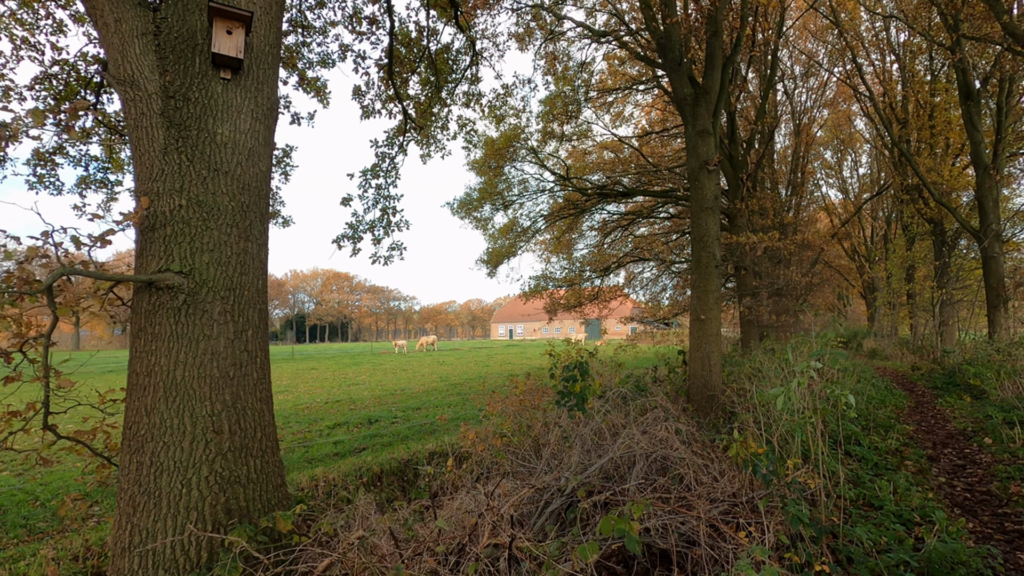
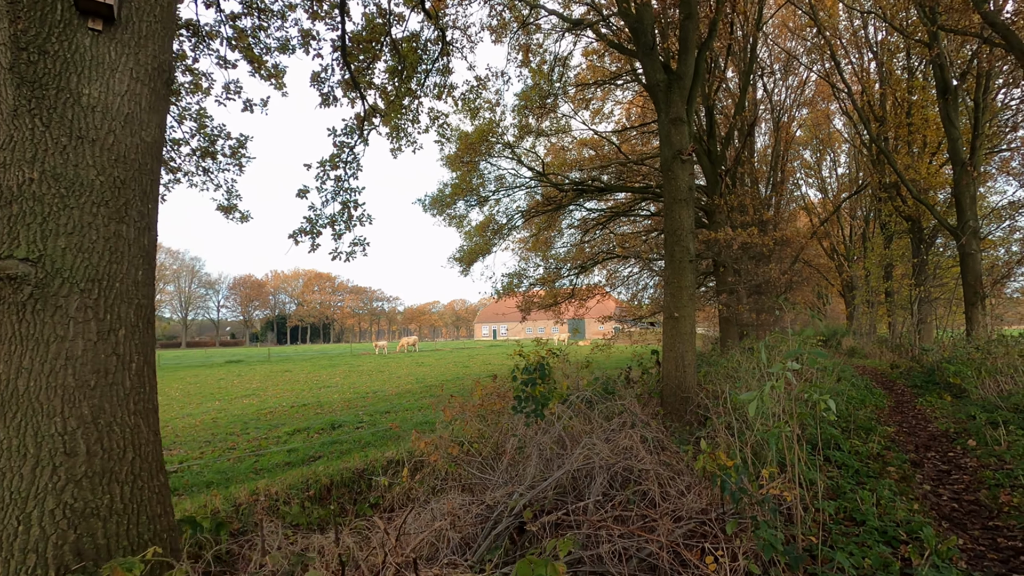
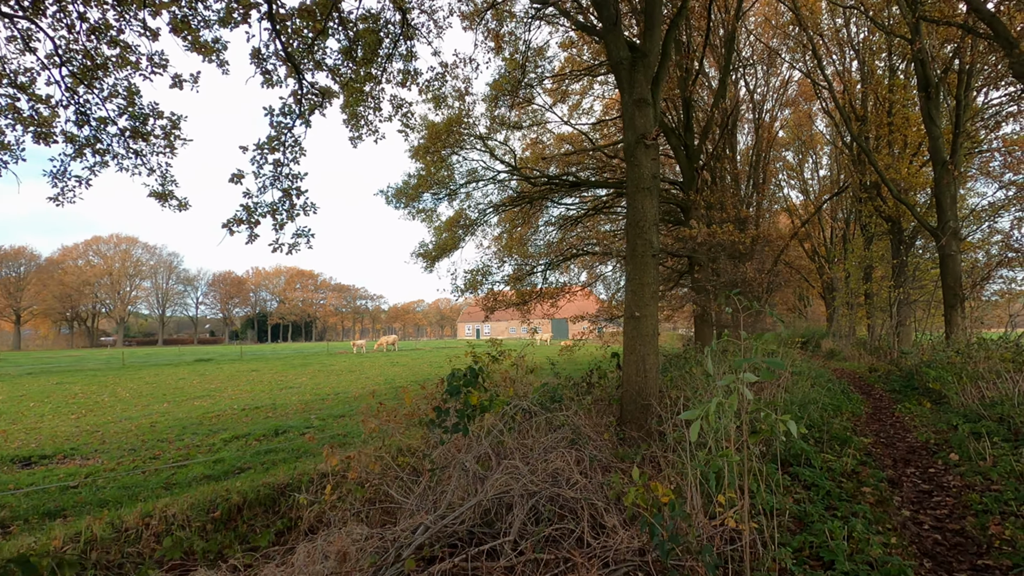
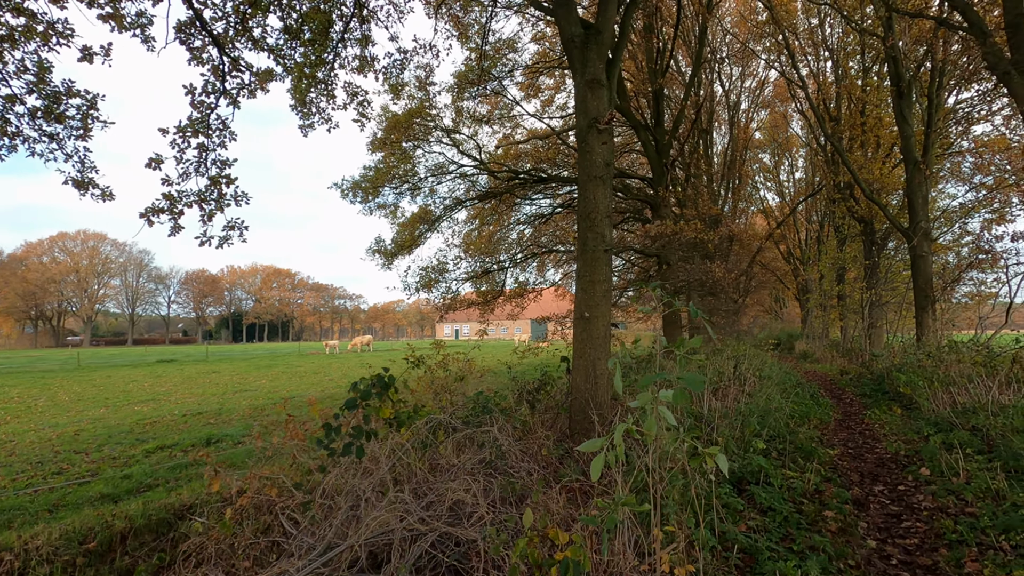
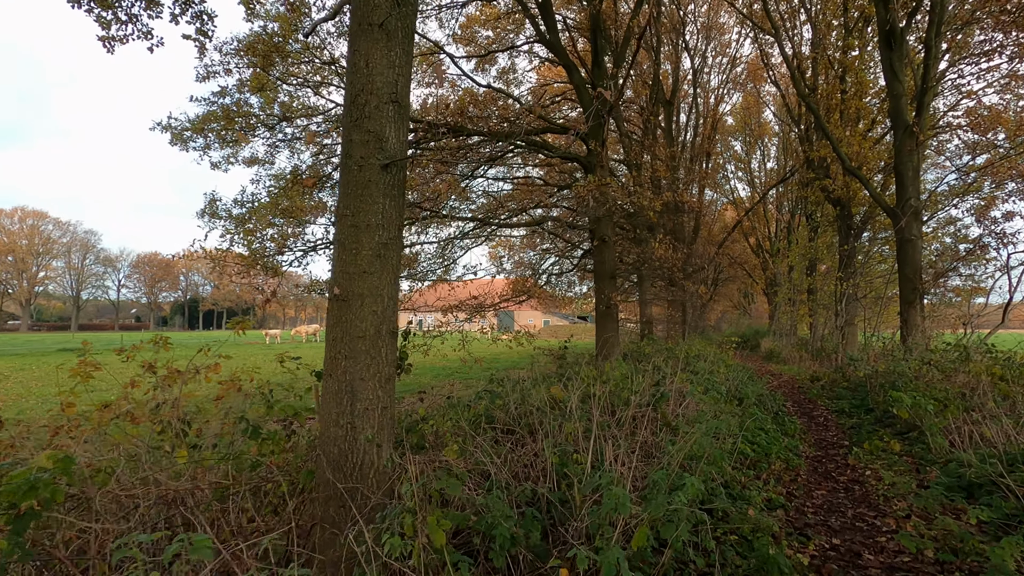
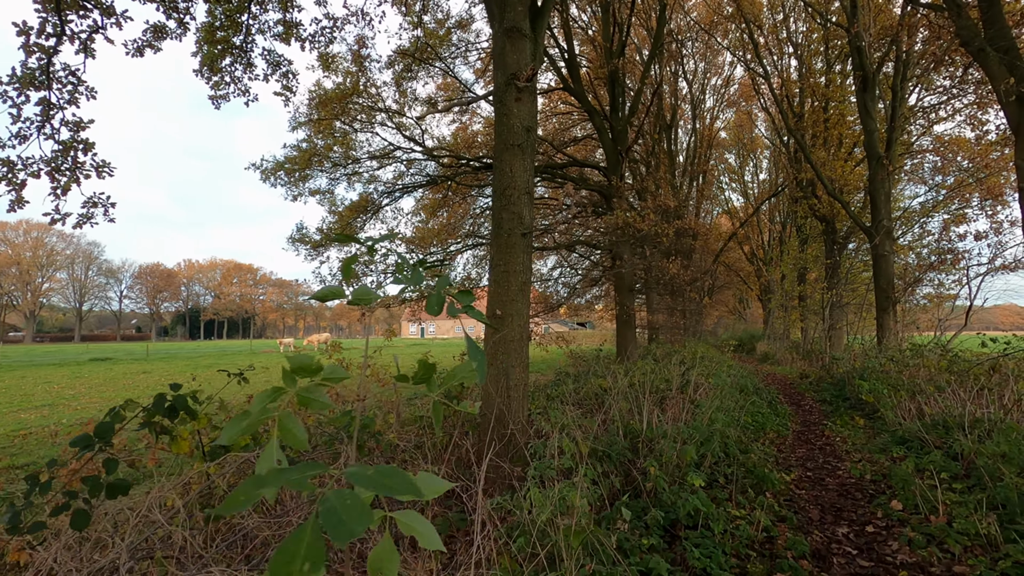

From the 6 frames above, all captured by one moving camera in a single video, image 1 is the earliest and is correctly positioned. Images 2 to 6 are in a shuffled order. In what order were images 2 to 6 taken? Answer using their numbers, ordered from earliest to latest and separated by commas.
2, 3, 4, 6, 5
